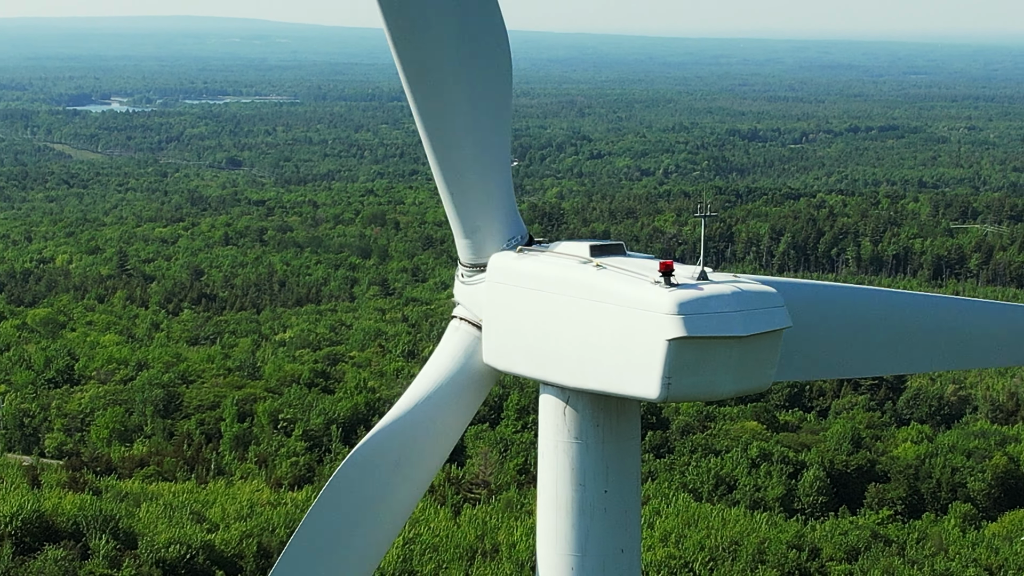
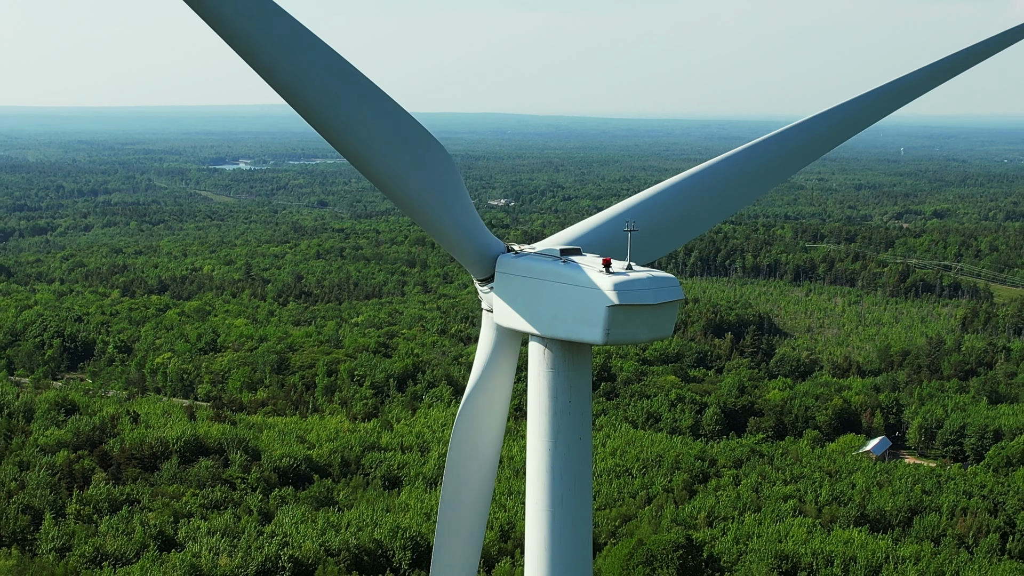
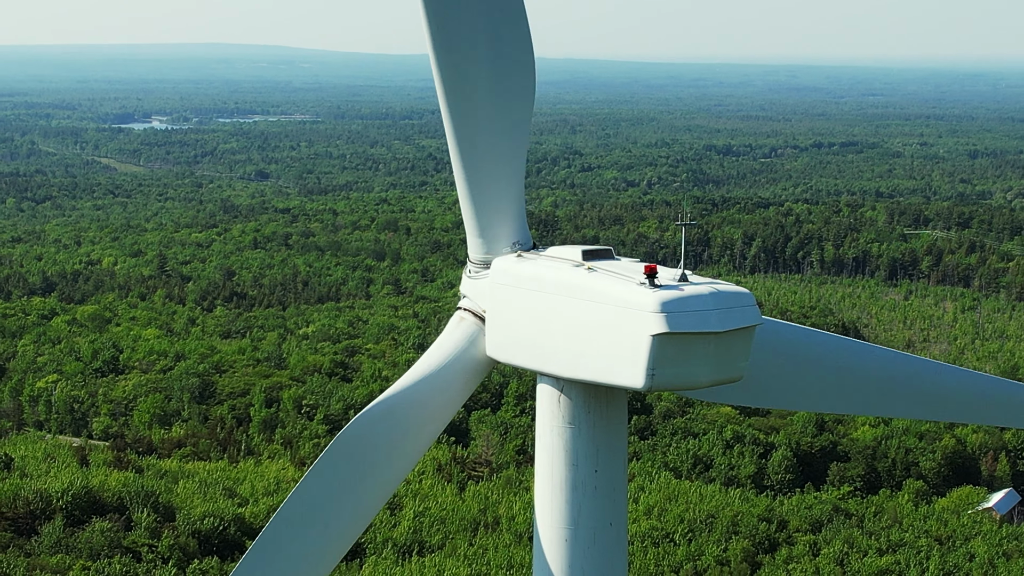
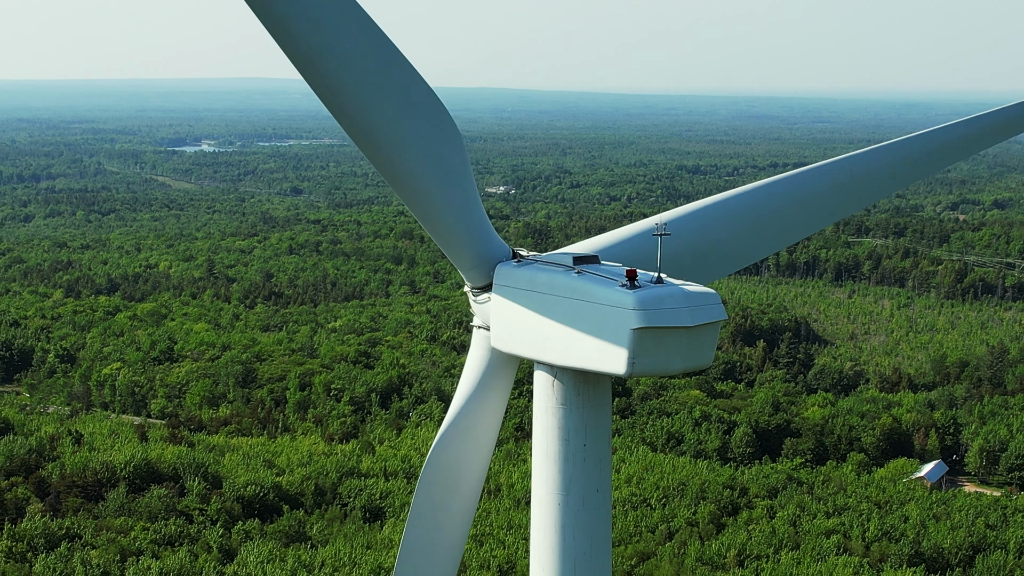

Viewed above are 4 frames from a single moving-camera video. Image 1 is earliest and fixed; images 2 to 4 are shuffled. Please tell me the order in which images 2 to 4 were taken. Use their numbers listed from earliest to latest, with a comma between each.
3, 4, 2
